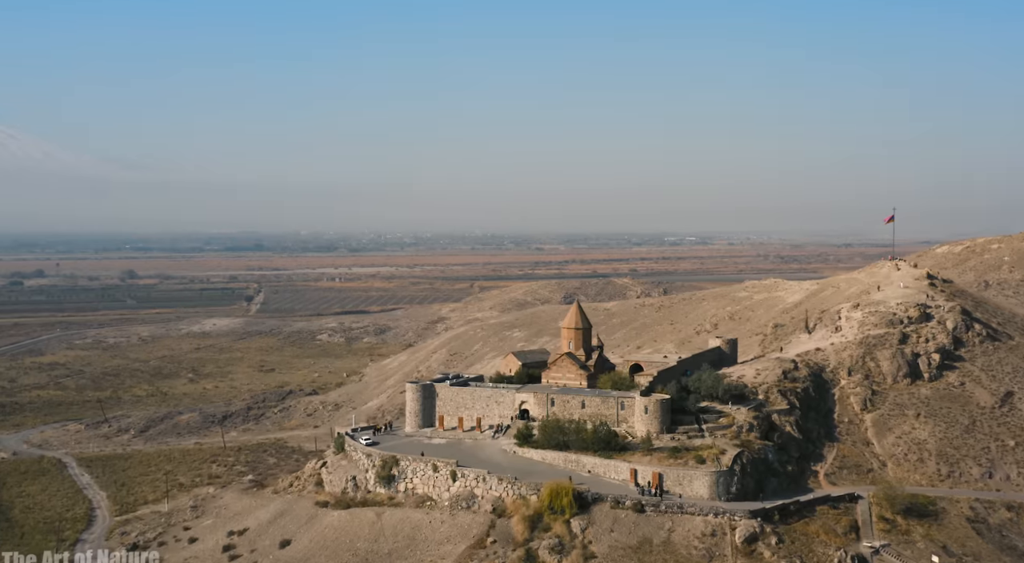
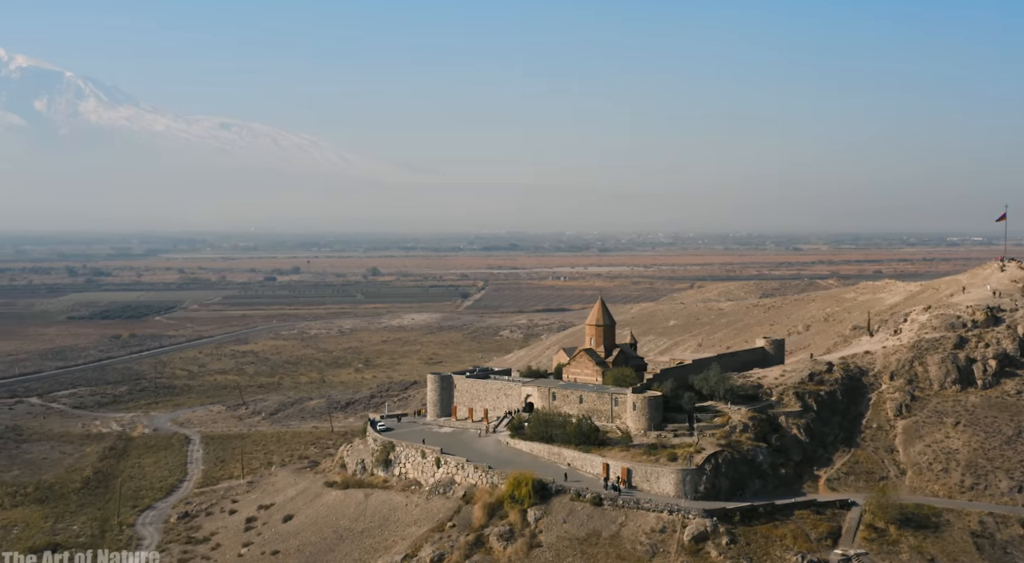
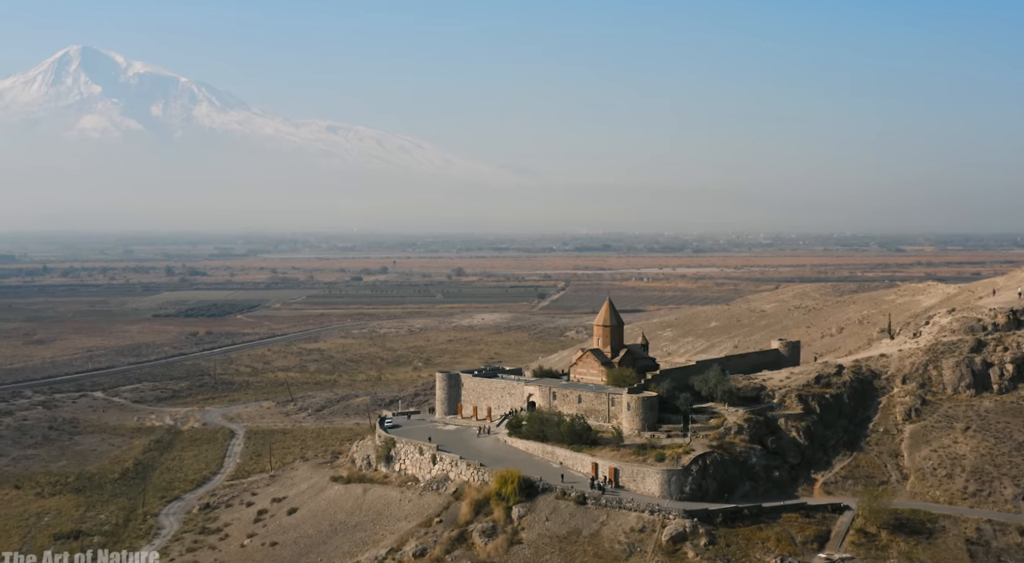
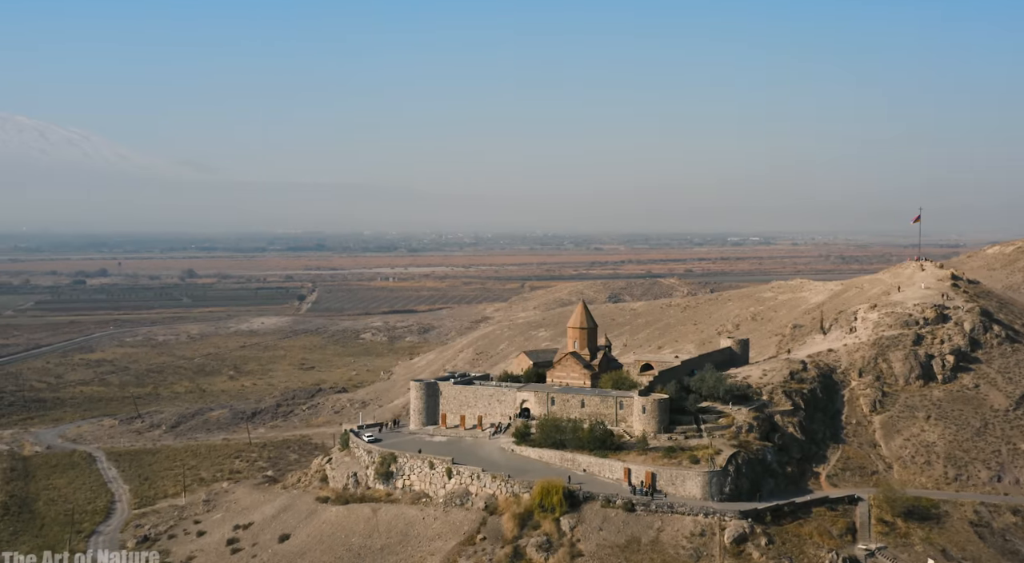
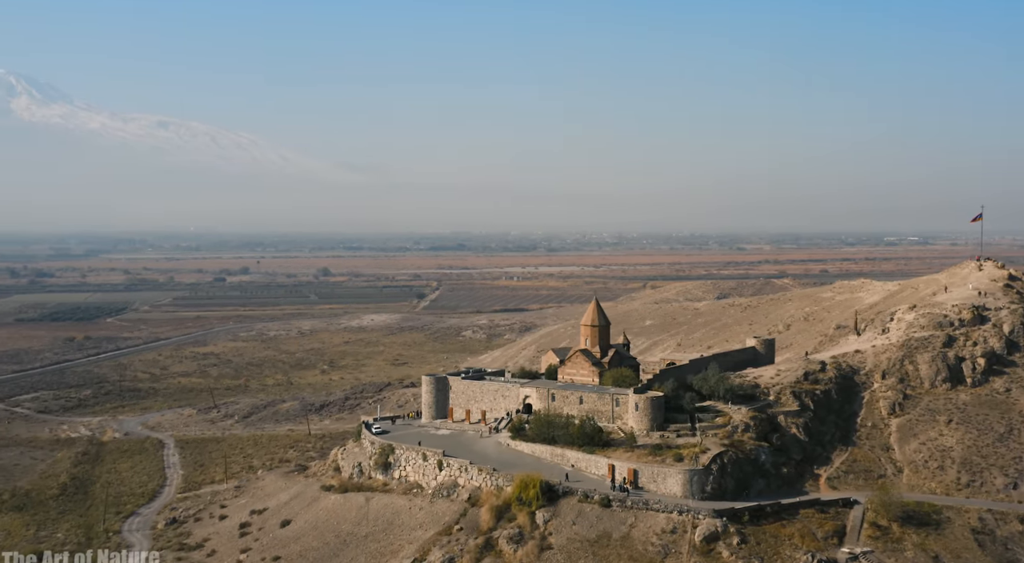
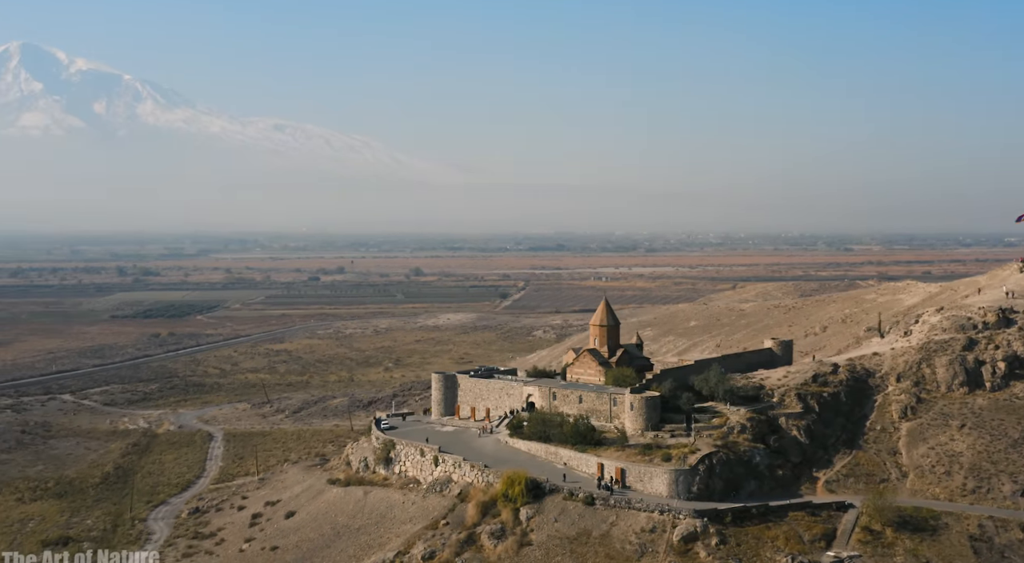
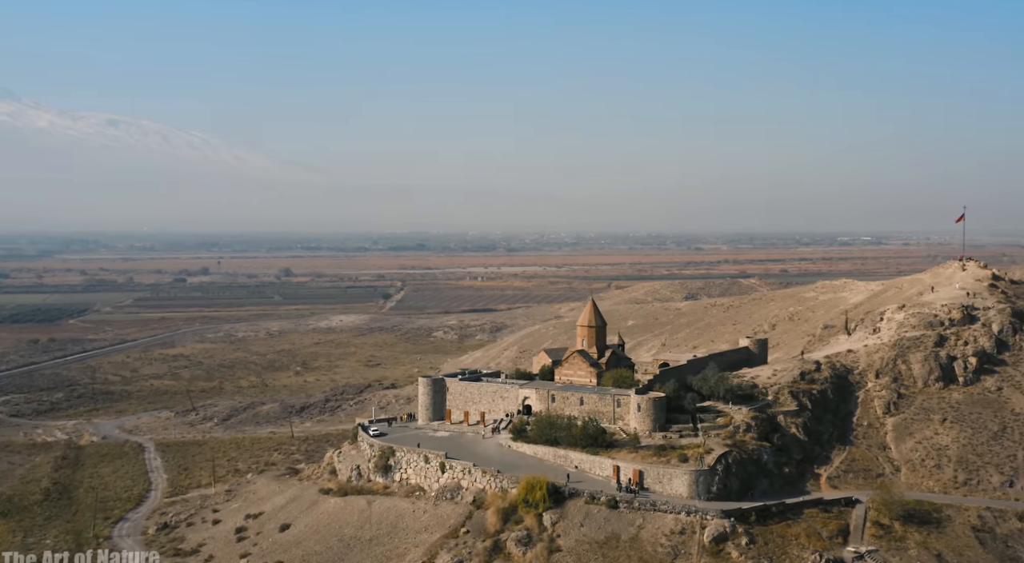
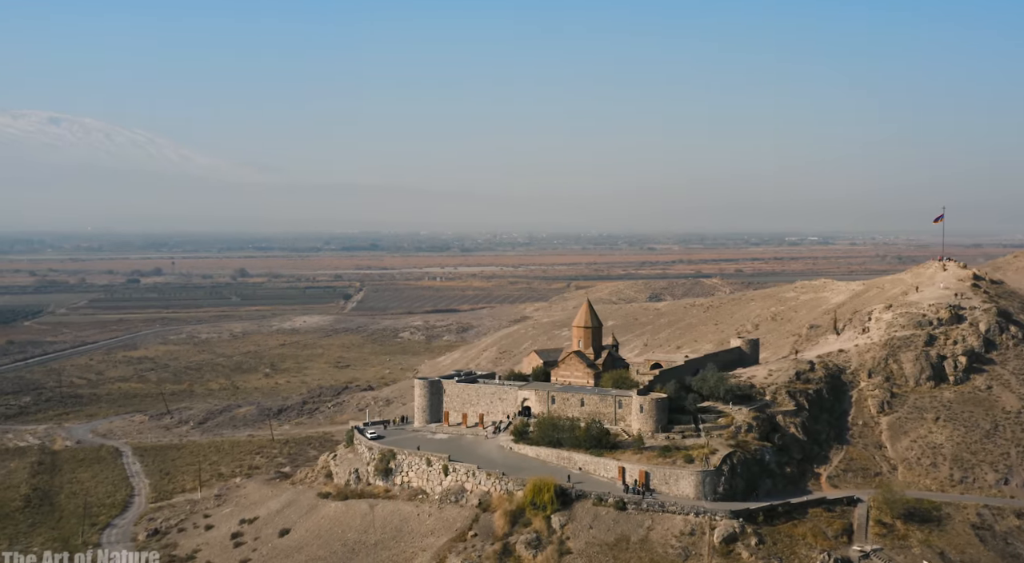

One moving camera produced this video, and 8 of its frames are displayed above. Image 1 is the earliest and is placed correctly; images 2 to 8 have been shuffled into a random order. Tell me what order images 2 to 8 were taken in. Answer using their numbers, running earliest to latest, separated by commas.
4, 8, 7, 5, 2, 6, 3
